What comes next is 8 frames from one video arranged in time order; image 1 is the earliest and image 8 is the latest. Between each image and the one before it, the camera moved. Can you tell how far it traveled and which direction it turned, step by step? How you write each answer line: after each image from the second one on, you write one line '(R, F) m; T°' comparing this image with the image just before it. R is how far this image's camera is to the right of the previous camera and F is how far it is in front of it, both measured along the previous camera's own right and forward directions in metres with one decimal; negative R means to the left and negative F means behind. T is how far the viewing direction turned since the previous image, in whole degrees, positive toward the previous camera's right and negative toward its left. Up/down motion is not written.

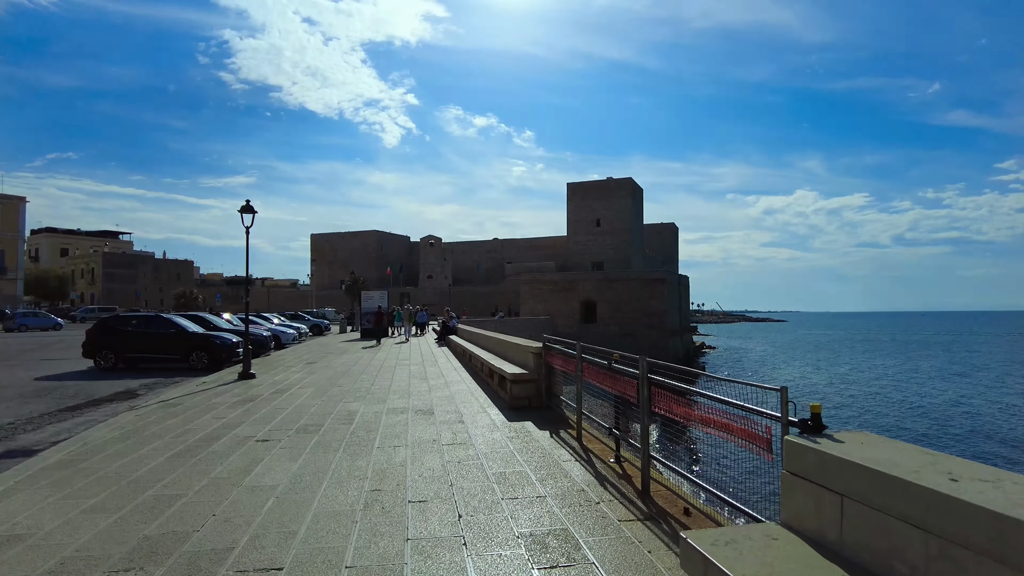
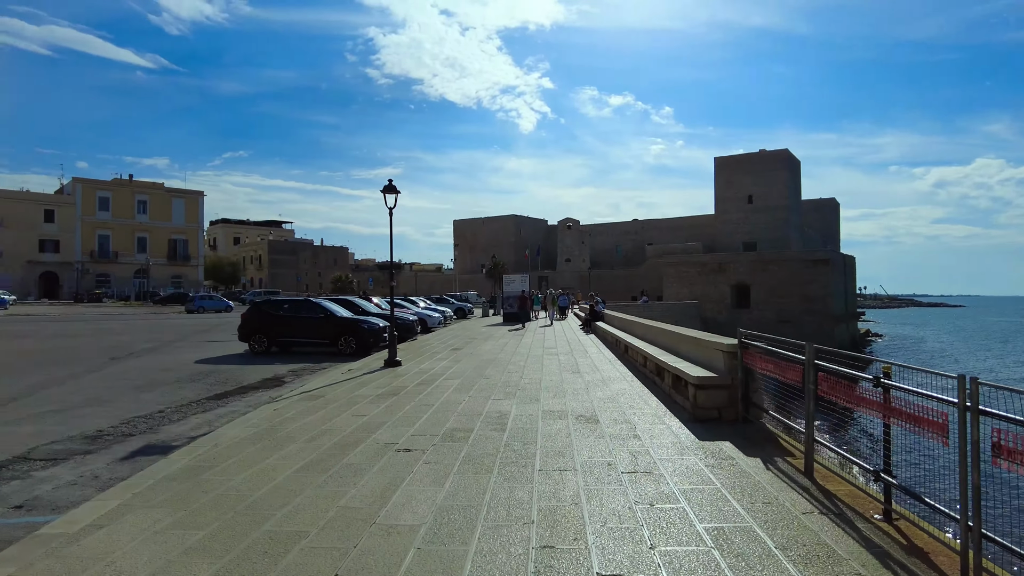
(-0.5, +1.6) m; -12°
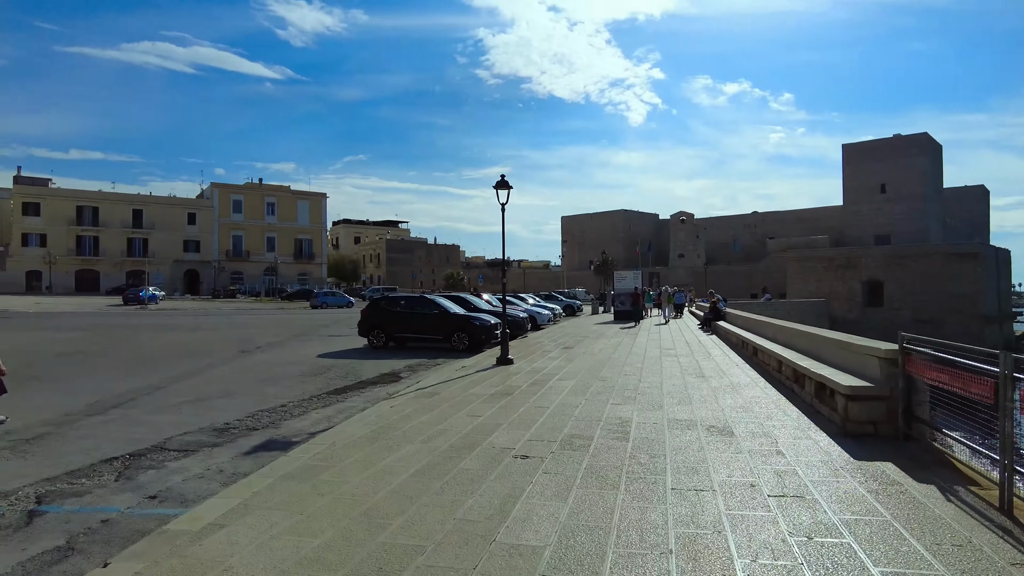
(-0.2, +0.4) m; -9°
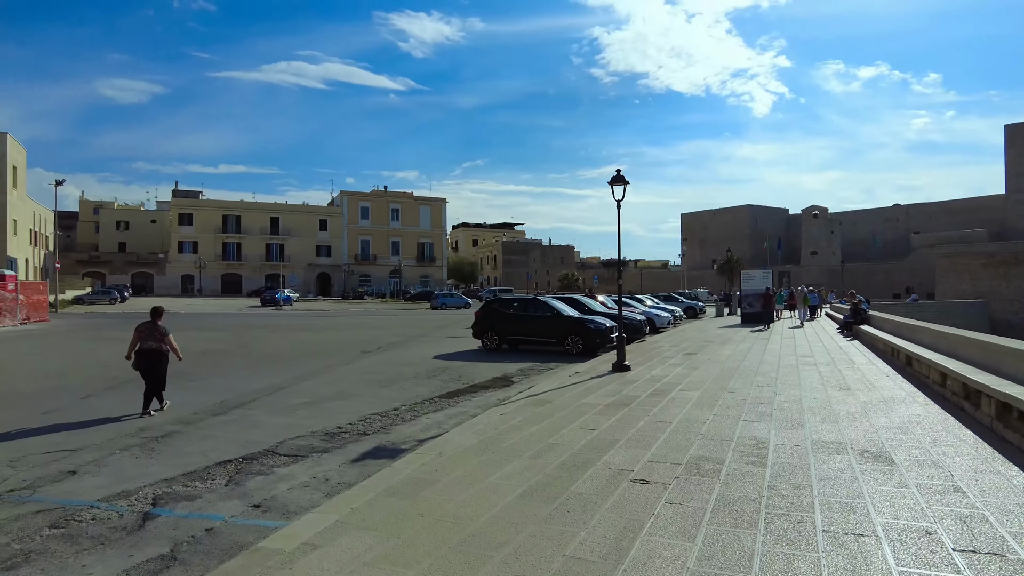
(0.0, +0.6) m; -10°
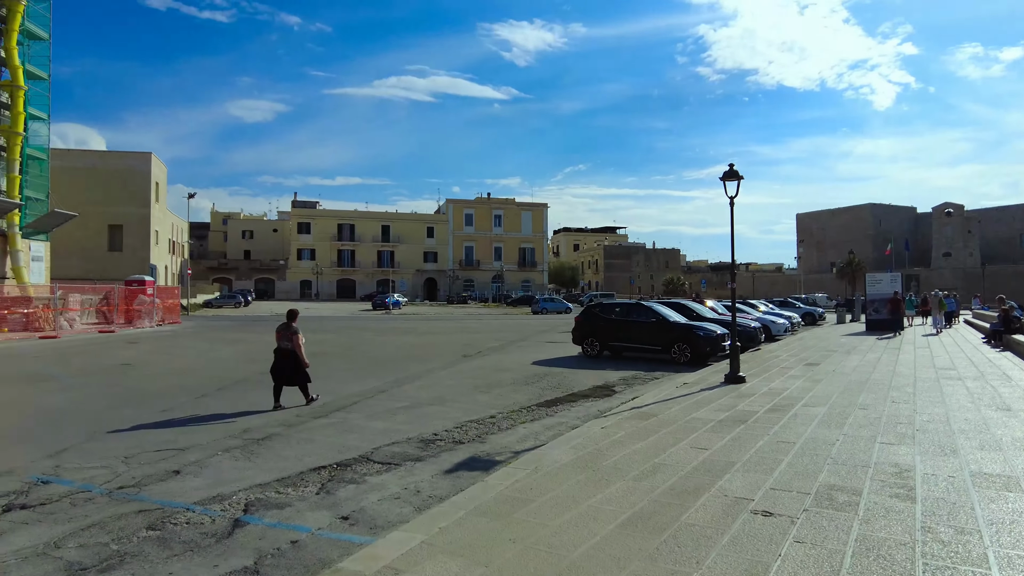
(0.0, +0.5) m; -9°
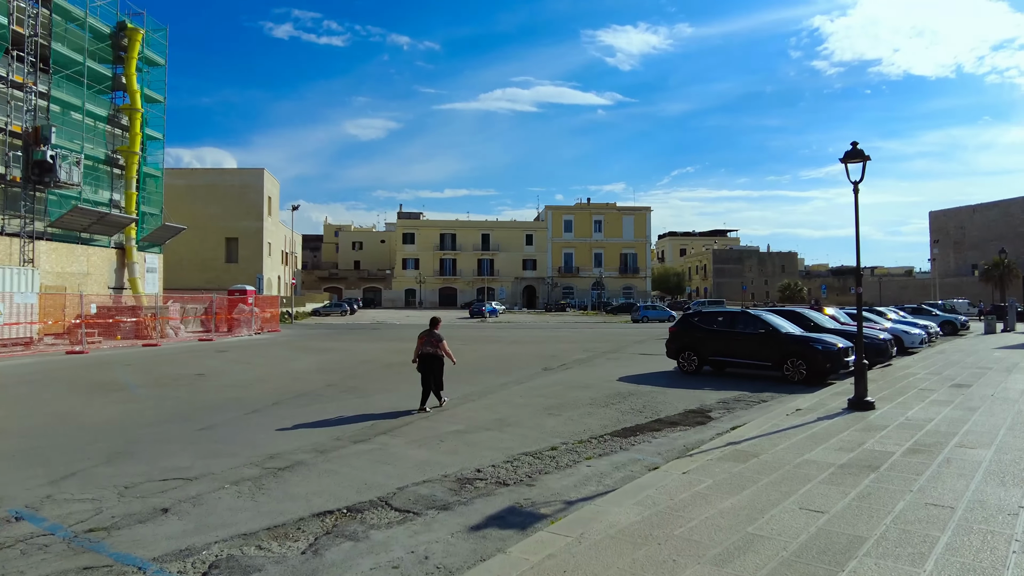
(+0.5, +1.6) m; -9°
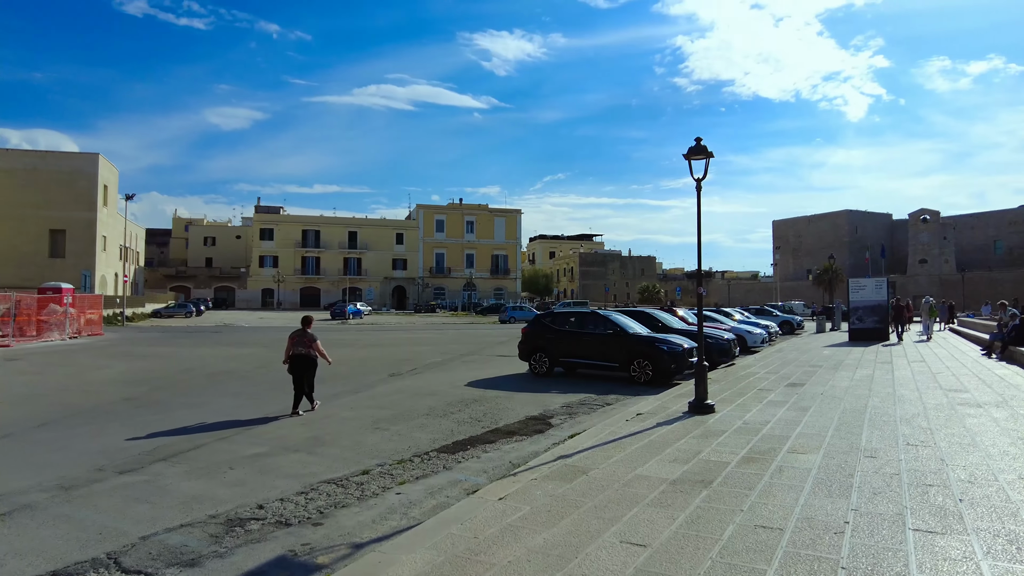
(+0.7, +1.0) m; +11°
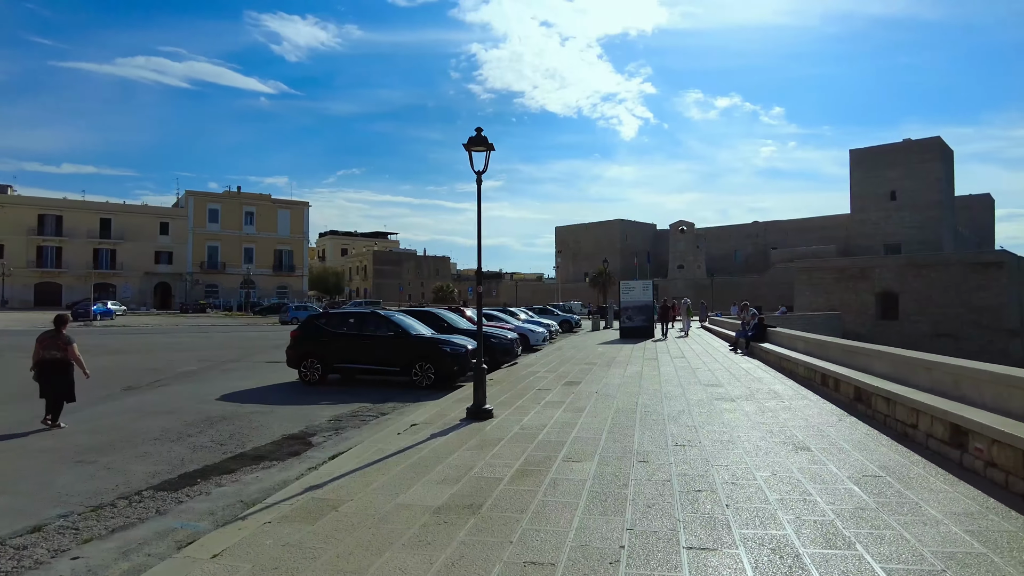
(+0.4, +0.9) m; +18°
